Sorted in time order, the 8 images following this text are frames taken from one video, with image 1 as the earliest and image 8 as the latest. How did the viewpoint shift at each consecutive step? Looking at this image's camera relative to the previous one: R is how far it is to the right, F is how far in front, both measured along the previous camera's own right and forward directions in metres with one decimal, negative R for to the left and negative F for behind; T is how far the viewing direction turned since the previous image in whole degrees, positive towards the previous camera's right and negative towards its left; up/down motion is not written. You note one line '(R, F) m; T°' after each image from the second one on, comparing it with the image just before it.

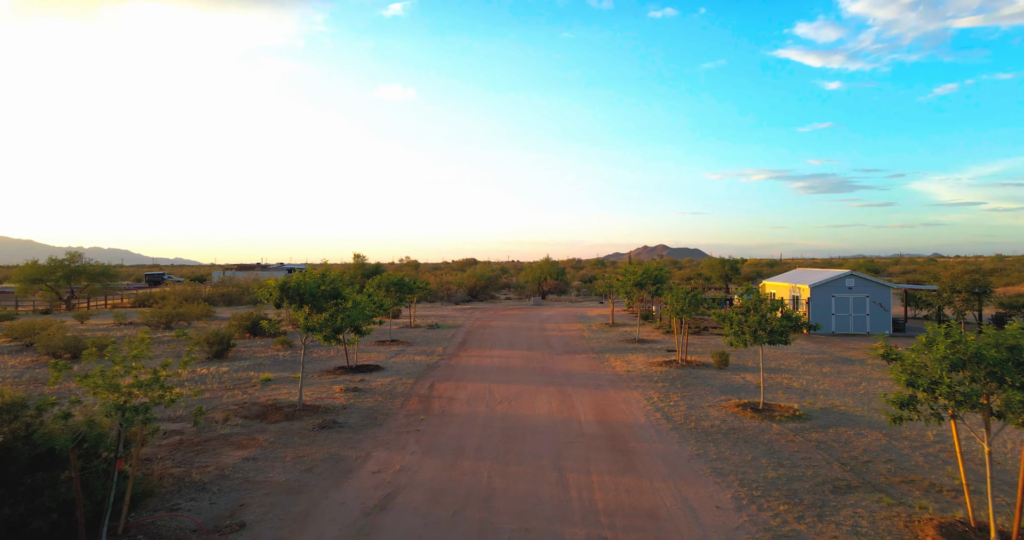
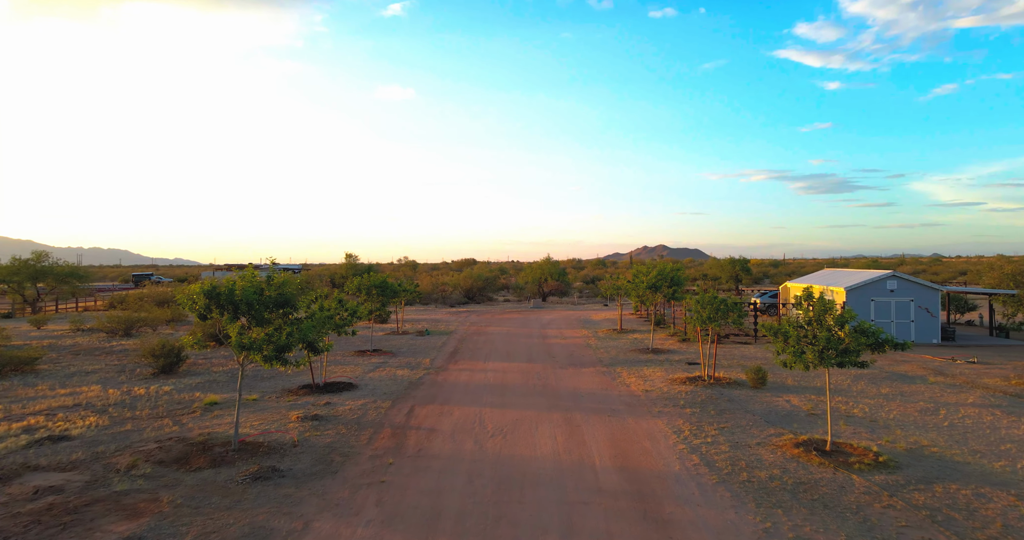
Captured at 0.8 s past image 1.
(+0.1, +2.4) m; 0°
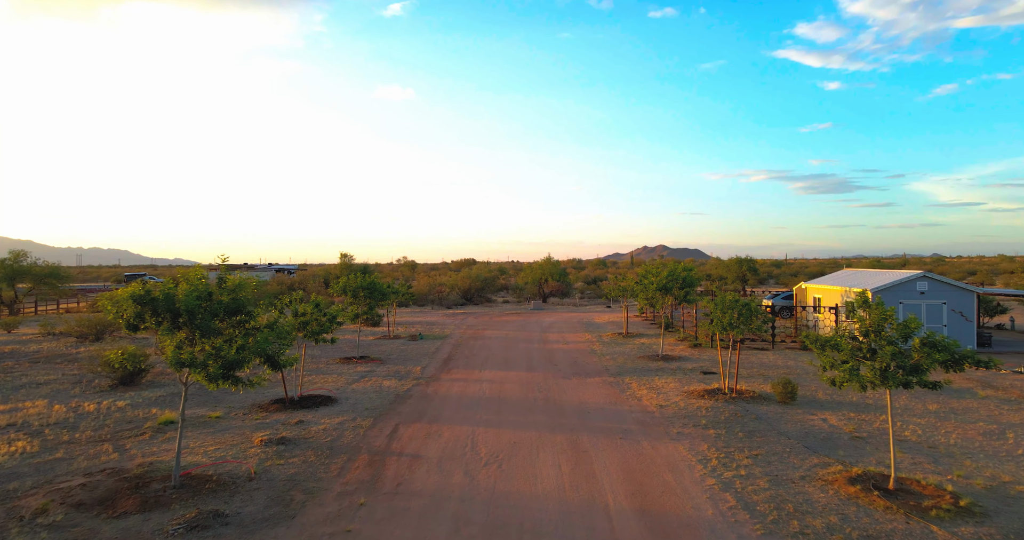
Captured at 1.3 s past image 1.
(0.0, +1.4) m; 0°
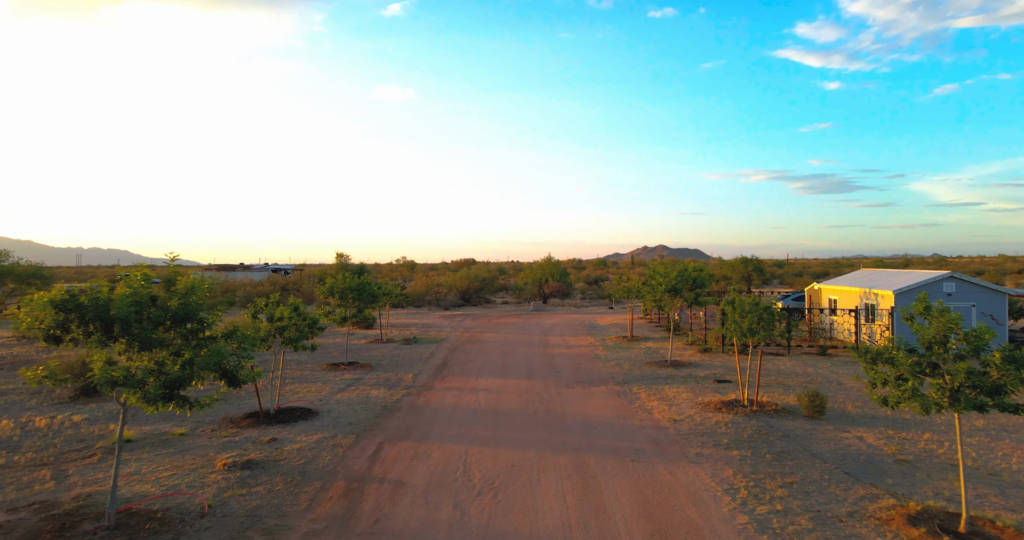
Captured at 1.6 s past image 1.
(0.0, +1.1) m; 0°
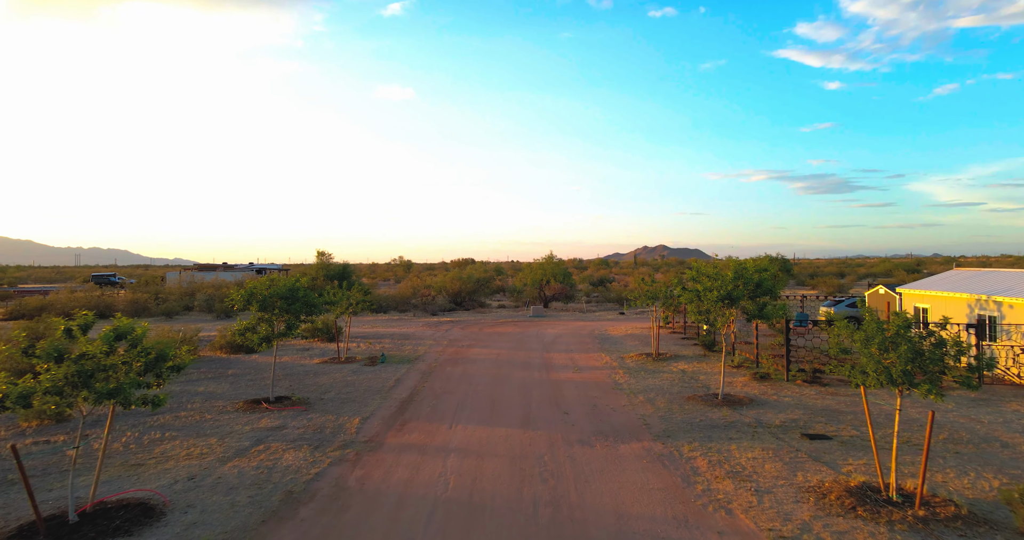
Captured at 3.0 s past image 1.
(+0.2, +4.5) m; 0°
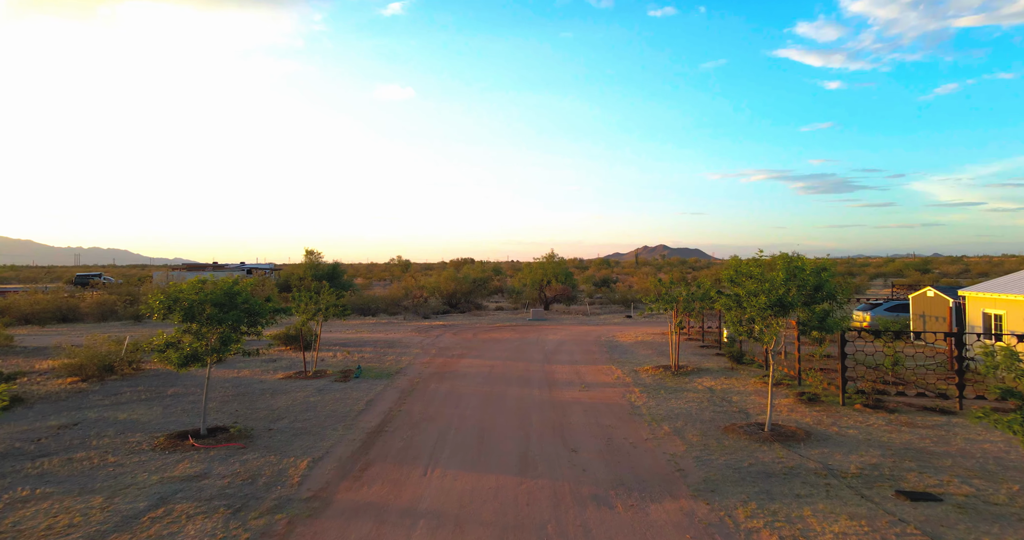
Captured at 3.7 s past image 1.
(+0.1, +2.4) m; 0°
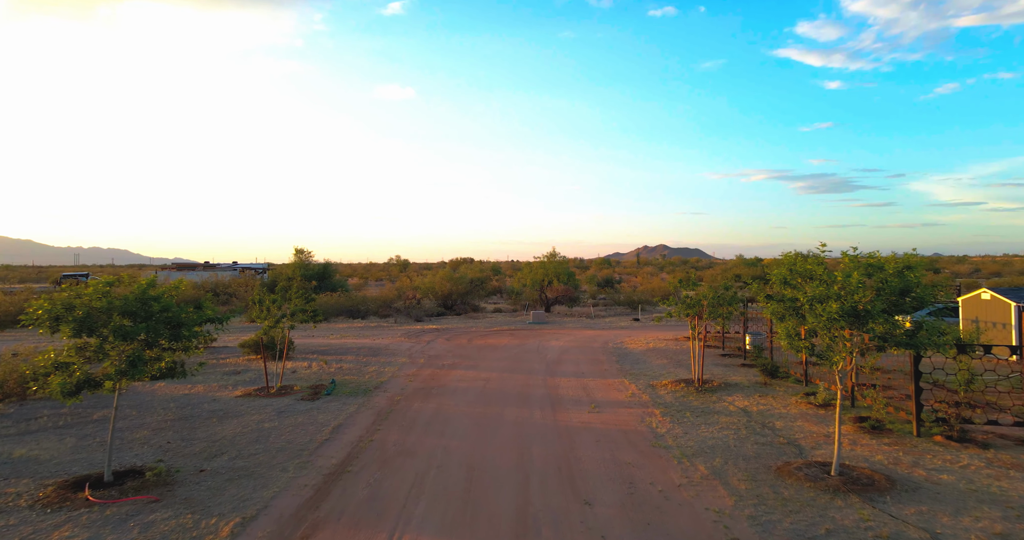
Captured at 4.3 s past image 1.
(+0.1, +2.1) m; 0°
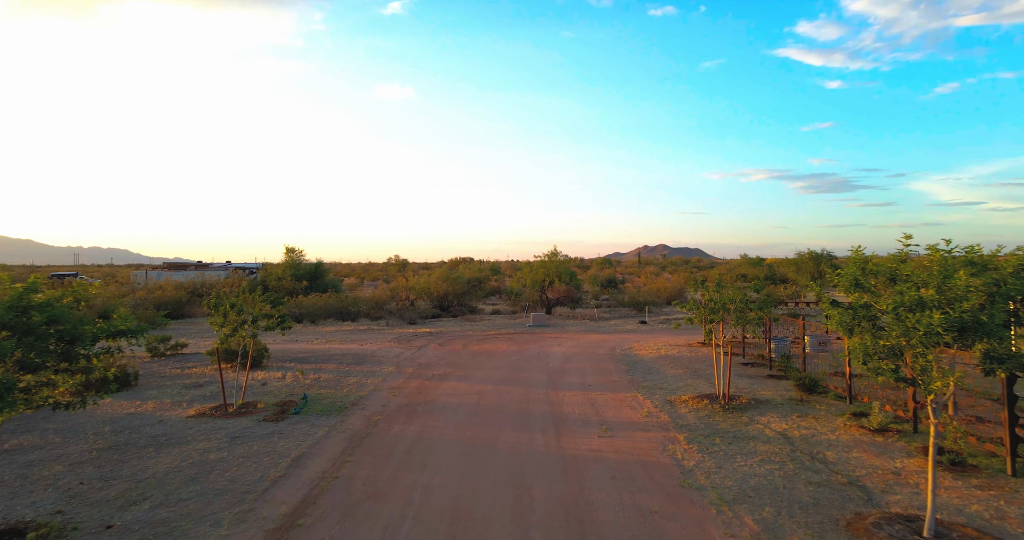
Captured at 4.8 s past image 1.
(+0.1, +1.7) m; 0°
